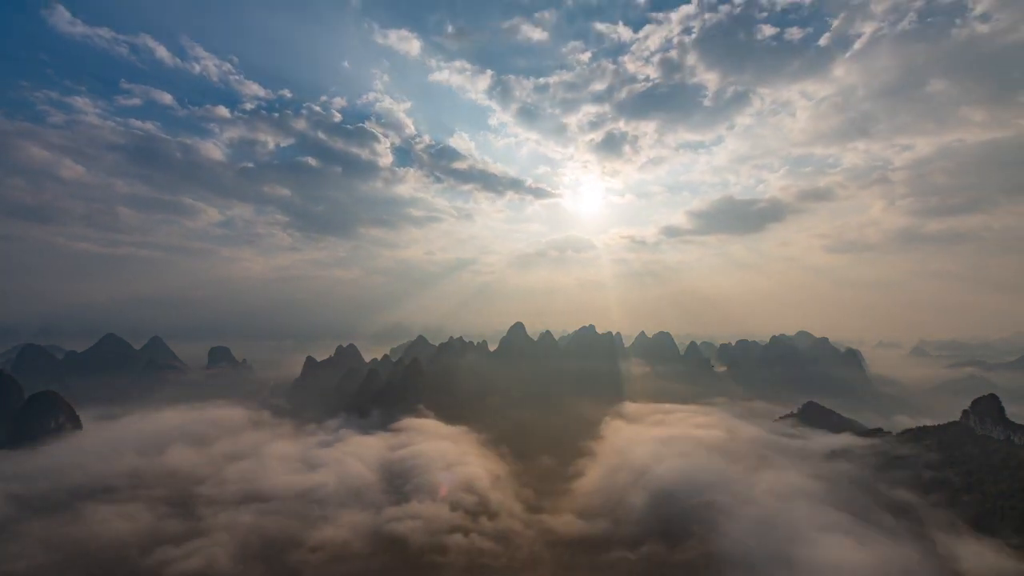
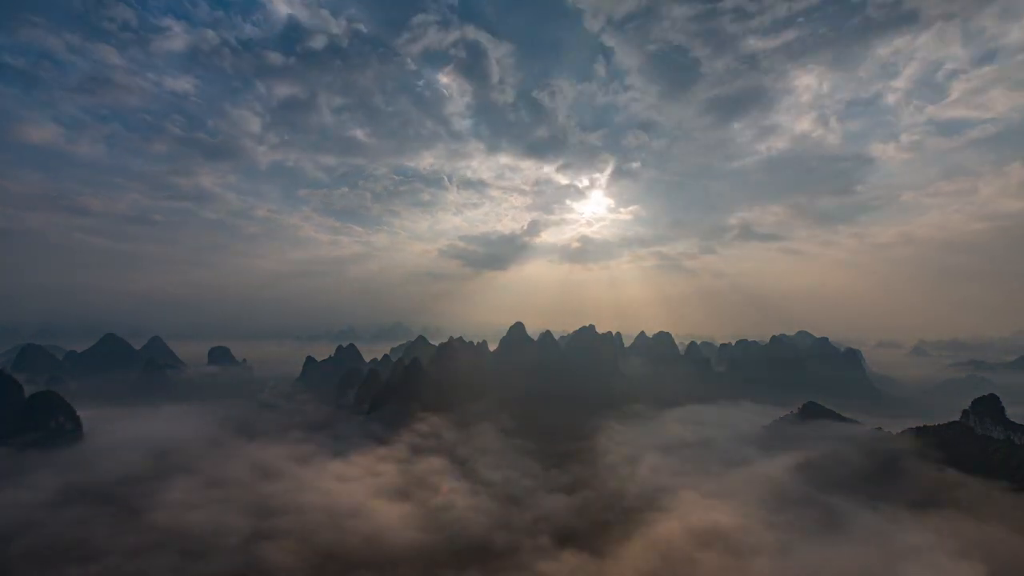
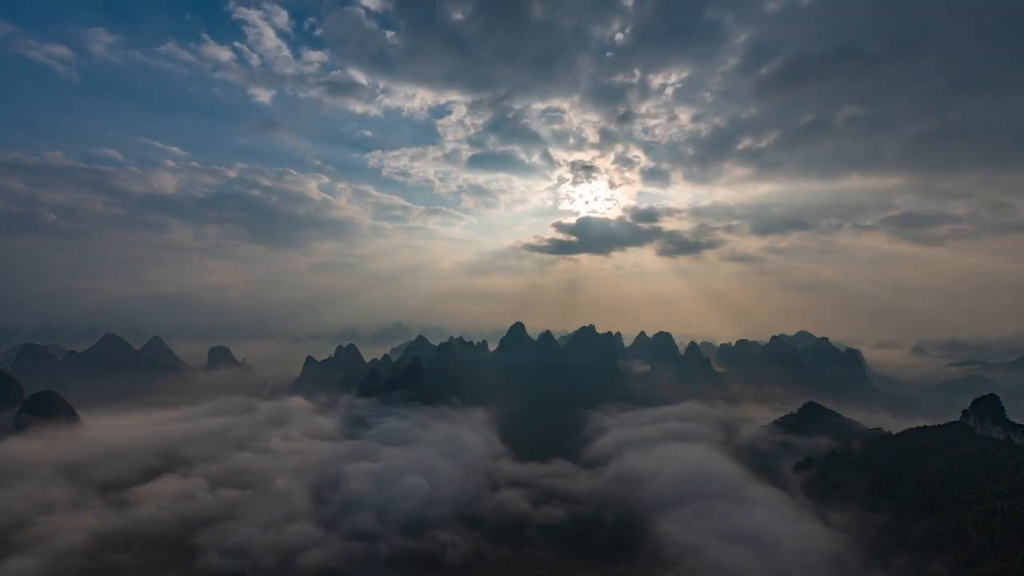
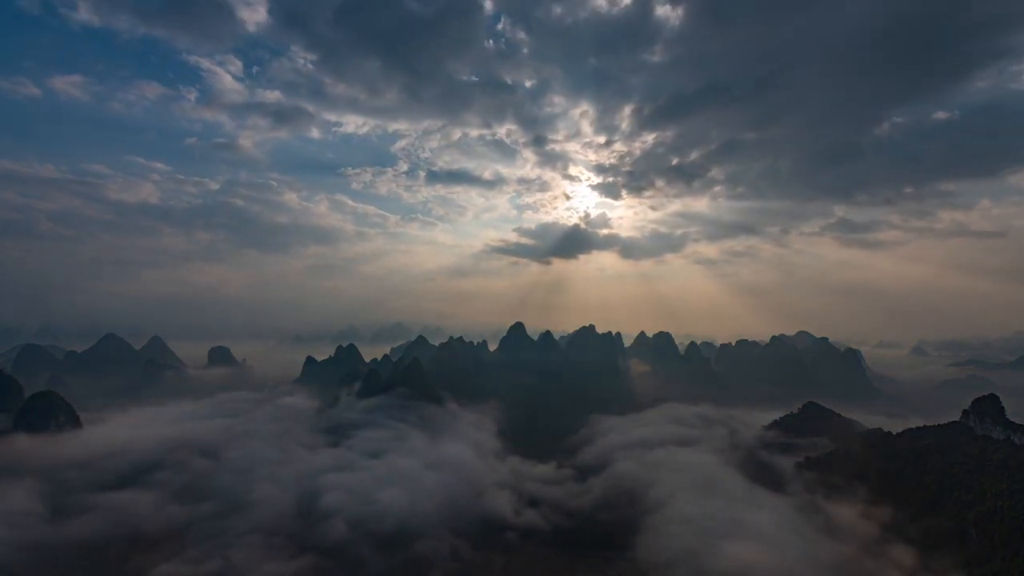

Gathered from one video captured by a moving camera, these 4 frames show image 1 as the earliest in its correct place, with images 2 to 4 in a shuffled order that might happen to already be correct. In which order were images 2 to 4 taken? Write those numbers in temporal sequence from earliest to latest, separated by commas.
3, 4, 2
